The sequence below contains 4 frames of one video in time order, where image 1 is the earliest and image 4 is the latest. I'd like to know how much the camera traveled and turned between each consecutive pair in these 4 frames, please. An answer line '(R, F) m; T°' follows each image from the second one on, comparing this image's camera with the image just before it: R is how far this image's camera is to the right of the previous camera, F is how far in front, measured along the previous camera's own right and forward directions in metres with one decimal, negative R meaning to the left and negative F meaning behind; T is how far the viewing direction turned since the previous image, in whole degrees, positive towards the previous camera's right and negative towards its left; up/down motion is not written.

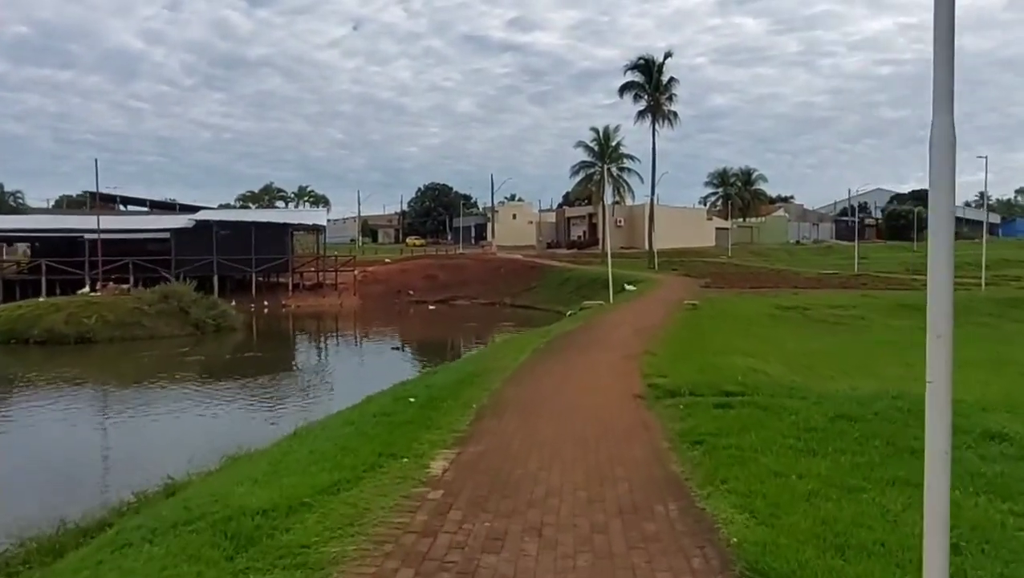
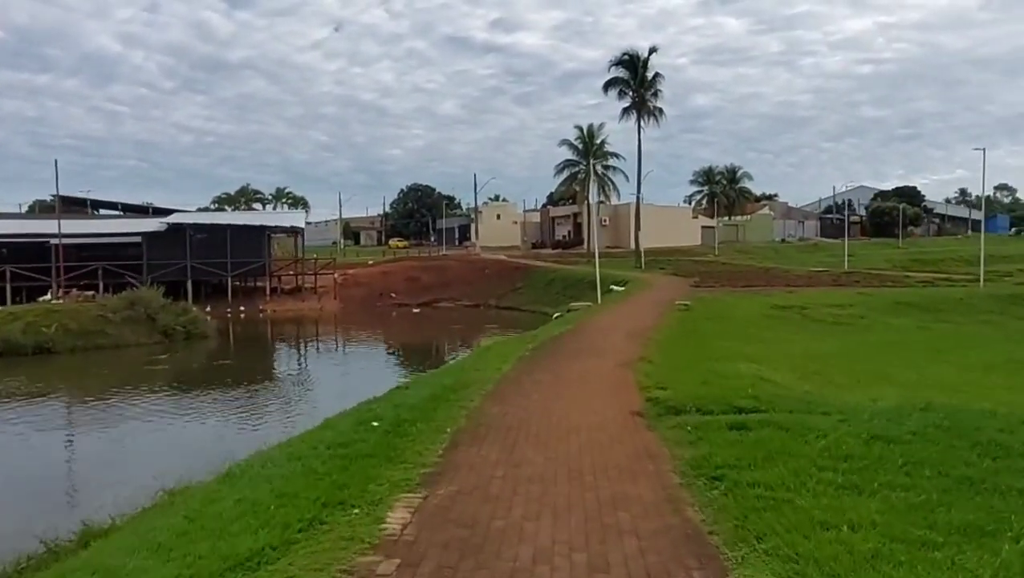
(+0.1, +1.3) m; +1°
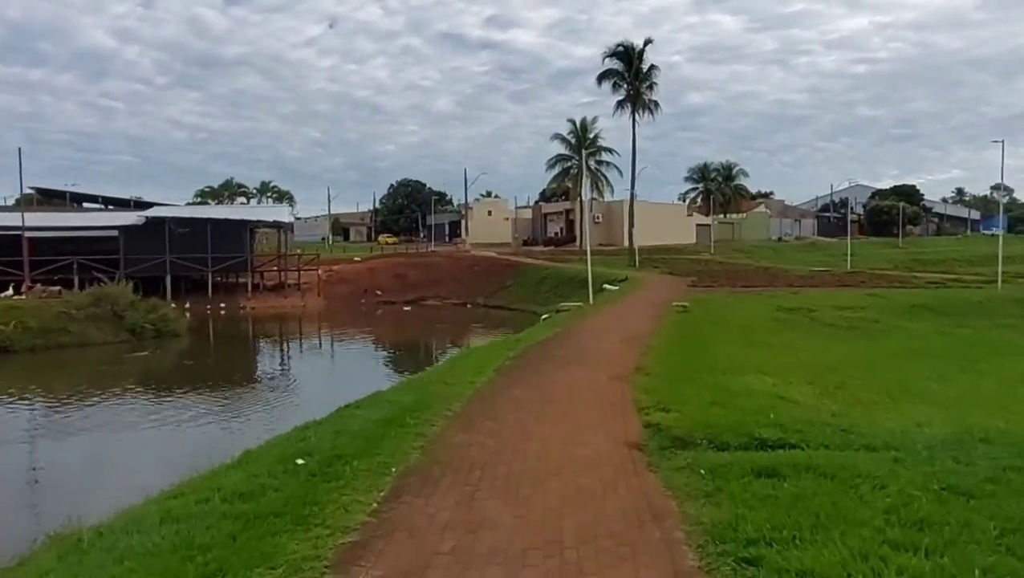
(+0.2, +1.8) m; 0°
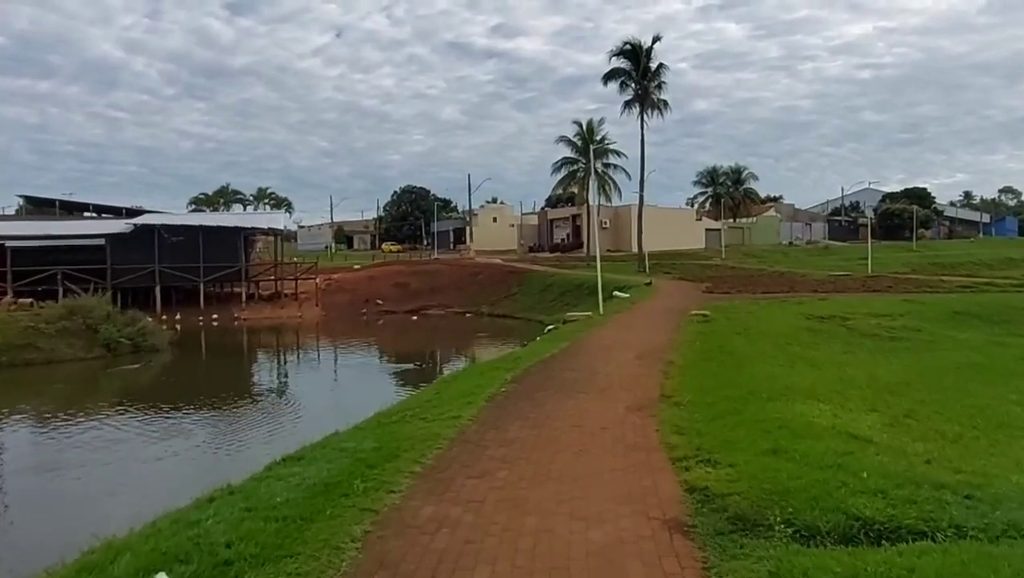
(+0.1, +2.2) m; 0°
